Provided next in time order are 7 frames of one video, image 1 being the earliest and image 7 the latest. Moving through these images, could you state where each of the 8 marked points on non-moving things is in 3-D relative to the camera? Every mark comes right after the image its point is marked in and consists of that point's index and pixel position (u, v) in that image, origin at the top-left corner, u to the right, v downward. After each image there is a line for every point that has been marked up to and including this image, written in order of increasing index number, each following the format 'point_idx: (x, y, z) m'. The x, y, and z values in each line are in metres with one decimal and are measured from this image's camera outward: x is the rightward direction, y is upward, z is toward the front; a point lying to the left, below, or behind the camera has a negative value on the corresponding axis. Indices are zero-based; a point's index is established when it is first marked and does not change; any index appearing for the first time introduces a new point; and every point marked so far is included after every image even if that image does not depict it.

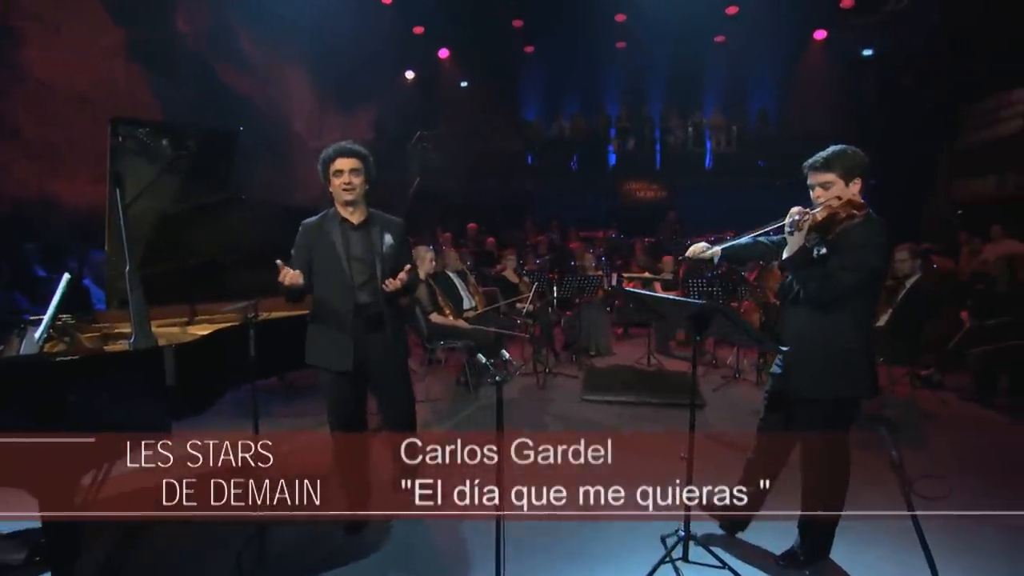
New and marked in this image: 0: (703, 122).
0: (+2.9, +2.4, +10.3) m
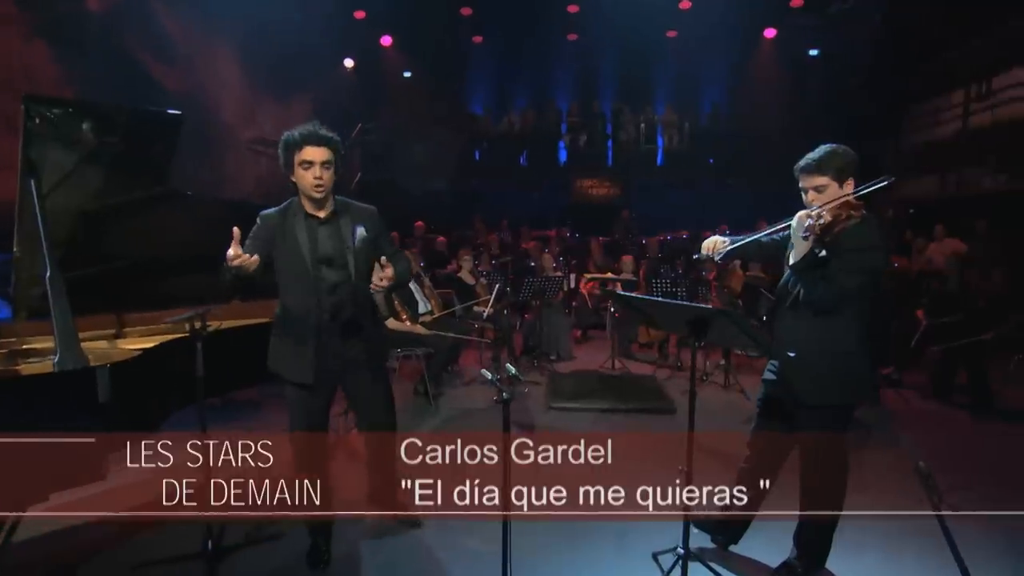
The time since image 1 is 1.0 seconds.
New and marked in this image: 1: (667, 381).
0: (+2.1, +2.4, +10.2) m
1: (+1.4, -0.8, +6.6) m
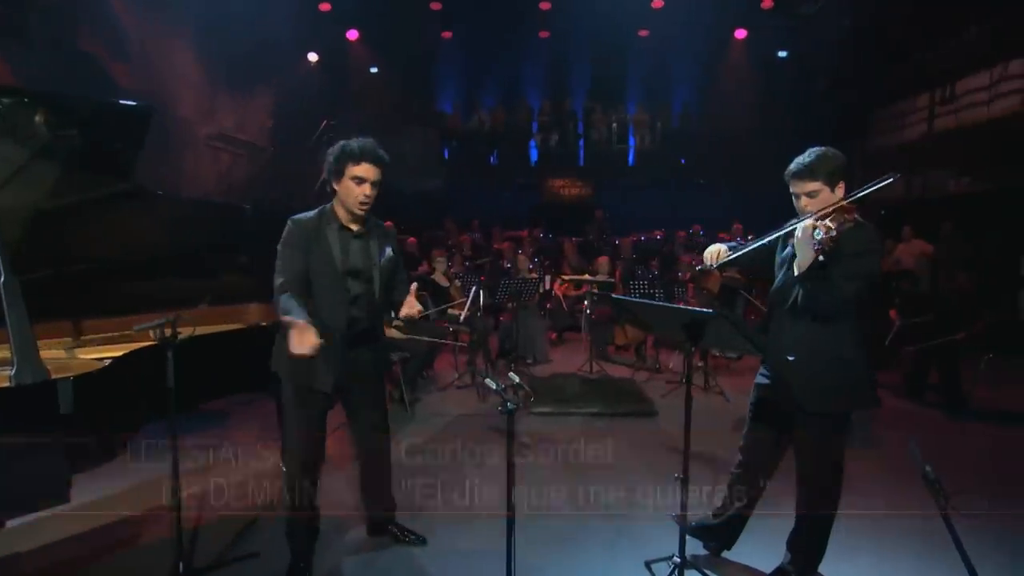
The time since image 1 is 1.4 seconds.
0: (+1.7, +2.4, +10.2) m
1: (+1.2, -0.9, +6.5) m
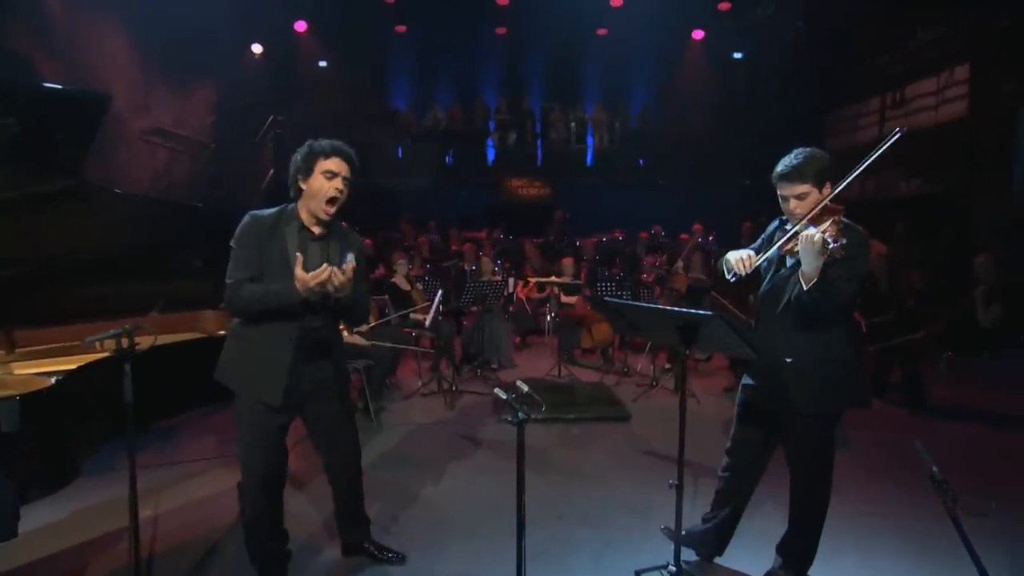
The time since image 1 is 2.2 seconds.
0: (+1.0, +2.4, +10.1) m
1: (+0.9, -0.9, +6.4) m
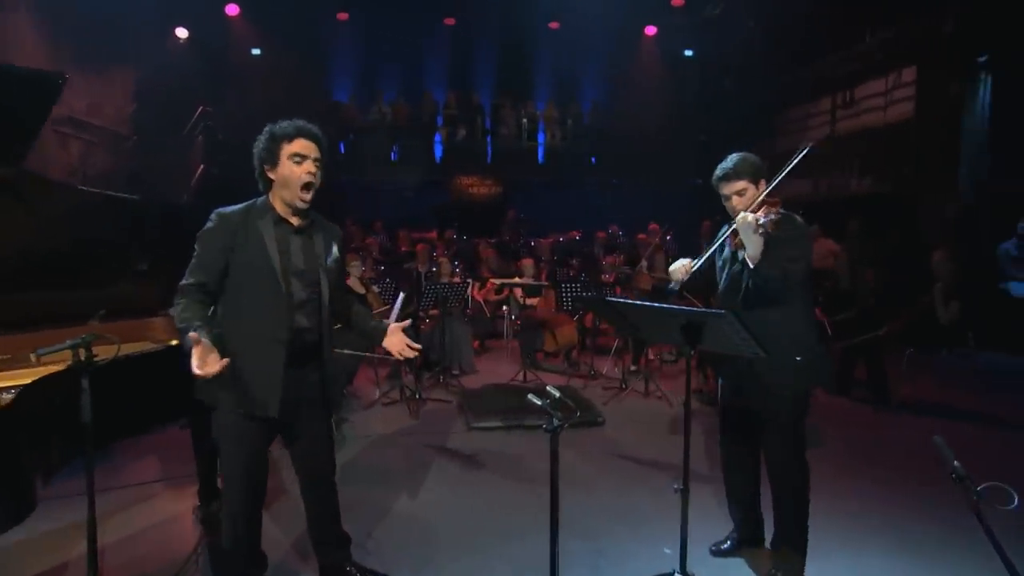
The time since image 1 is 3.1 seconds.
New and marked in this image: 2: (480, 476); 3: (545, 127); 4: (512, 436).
0: (+0.2, +2.4, +9.9) m
1: (+0.6, -0.9, +6.1) m
2: (-0.2, -1.2, +4.7) m
3: (+0.5, +2.3, +10.2) m
4: (0.0, -1.1, +5.3) m
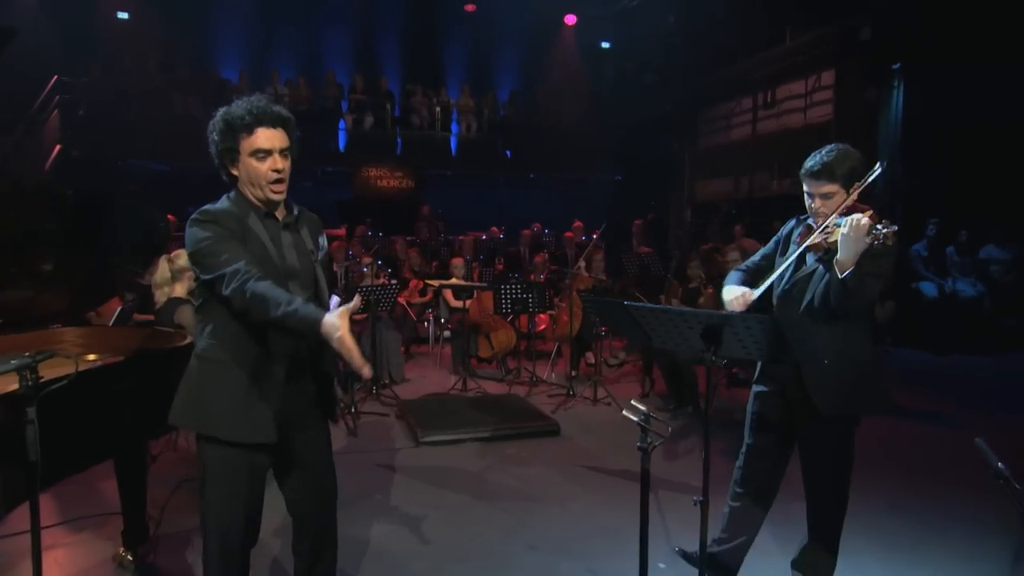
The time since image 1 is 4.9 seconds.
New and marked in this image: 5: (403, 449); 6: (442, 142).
0: (-1.0, +2.4, +9.3) m
1: (+0.1, -0.9, +5.7) m
2: (-0.4, -1.2, +4.2) m
3: (-0.8, +2.3, +9.7) m
4: (-0.3, -1.1, +4.8) m
5: (-0.7, -1.1, +4.7) m
6: (-1.0, +2.0, +9.7) m
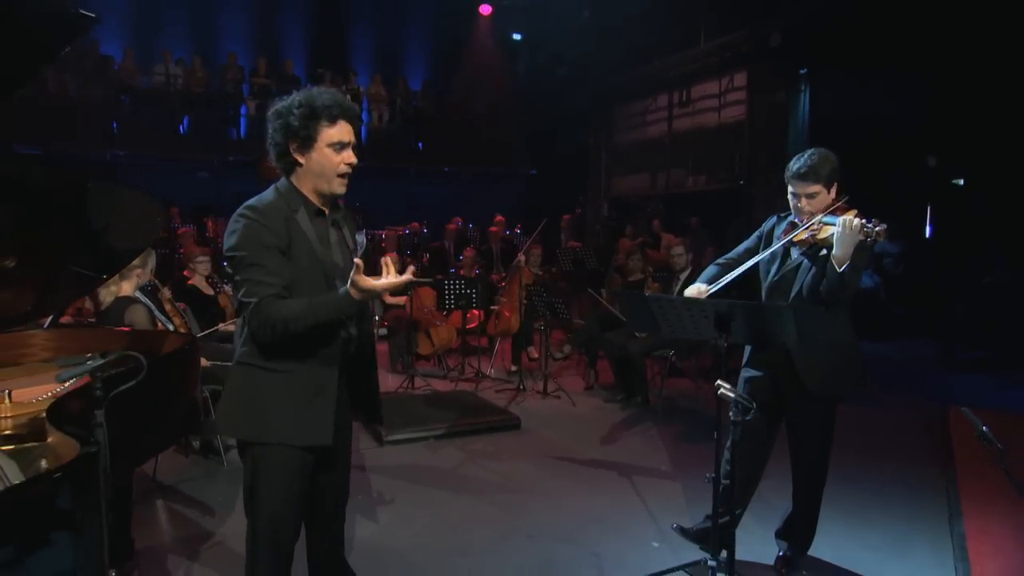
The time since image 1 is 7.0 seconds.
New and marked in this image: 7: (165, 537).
0: (-2.2, +2.4, +8.8) m
1: (-0.3, -0.8, +5.5) m
2: (-0.5, -1.2, +3.9) m
3: (-2.1, +2.3, +9.2) m
4: (-0.5, -1.1, +4.6) m
5: (-0.9, -1.0, +4.4) m
6: (-2.2, +2.0, +9.2) m
7: (-1.4, -1.1, +2.9) m
